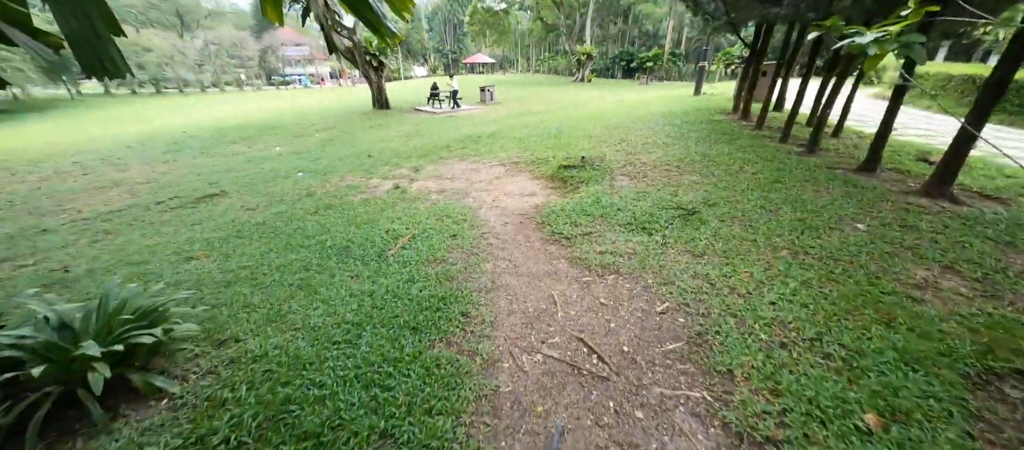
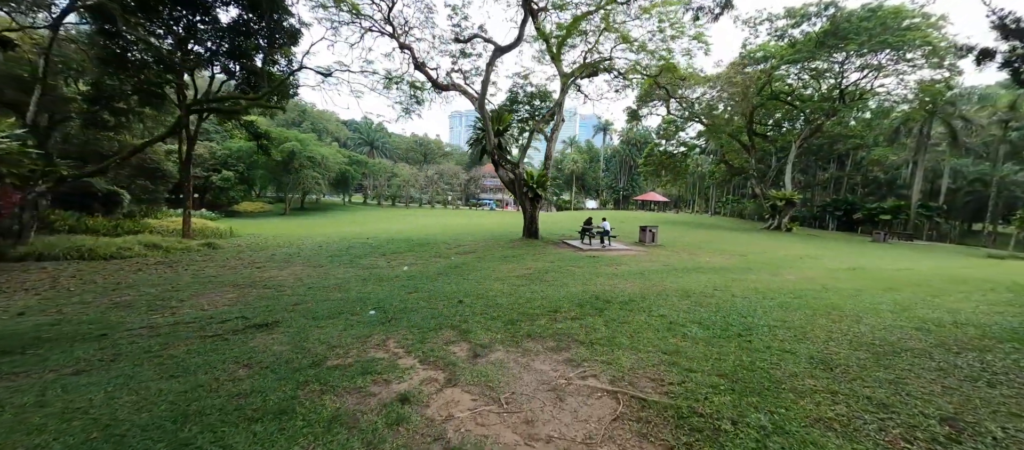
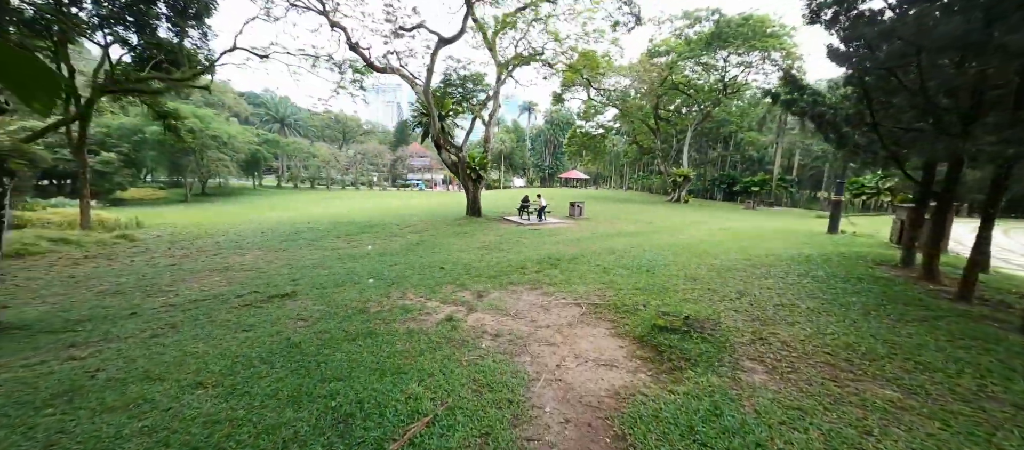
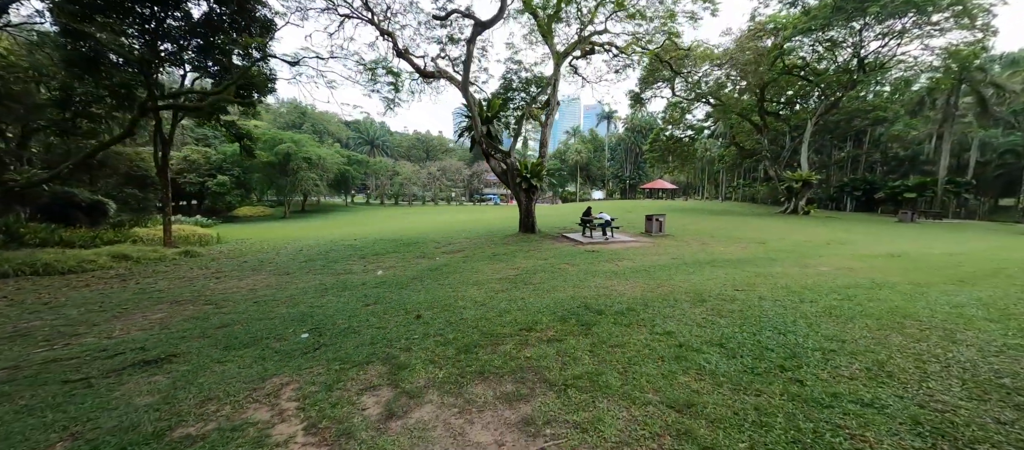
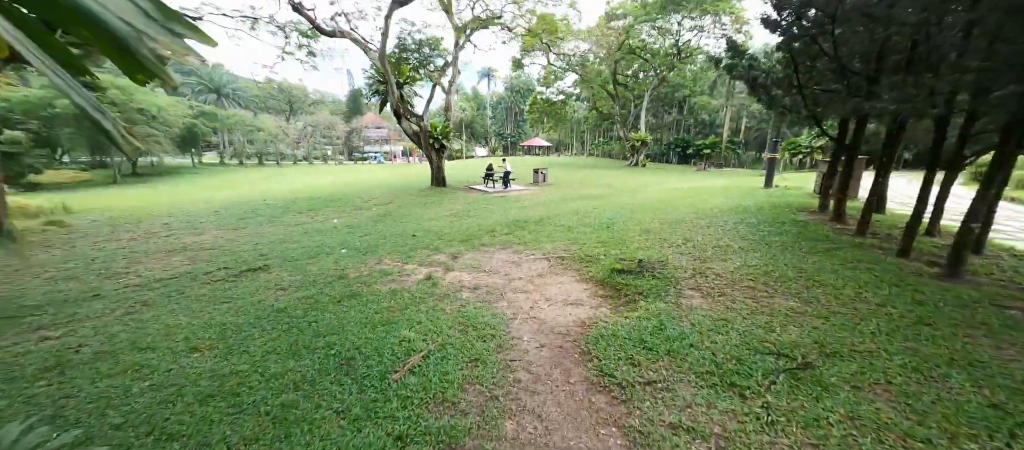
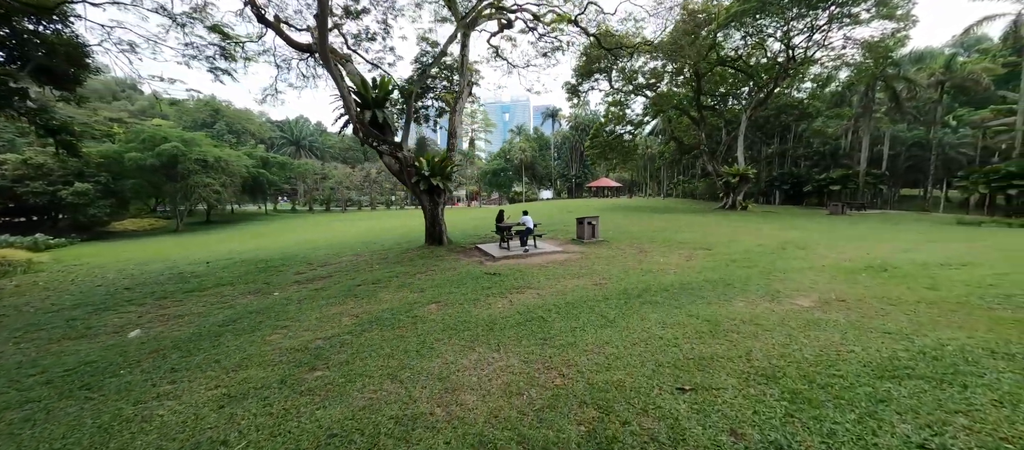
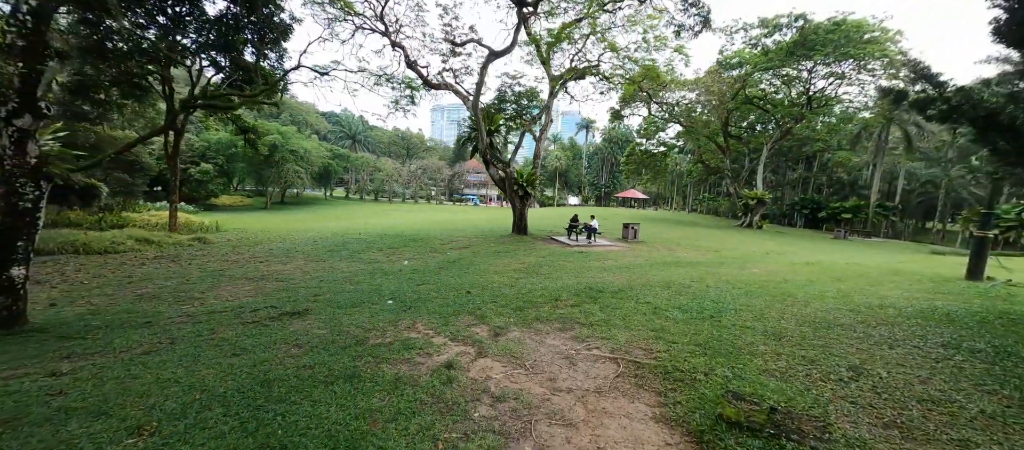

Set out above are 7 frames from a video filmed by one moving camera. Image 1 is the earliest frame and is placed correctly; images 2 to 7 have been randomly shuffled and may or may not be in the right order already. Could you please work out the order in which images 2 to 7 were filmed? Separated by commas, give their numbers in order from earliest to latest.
5, 3, 7, 2, 4, 6
